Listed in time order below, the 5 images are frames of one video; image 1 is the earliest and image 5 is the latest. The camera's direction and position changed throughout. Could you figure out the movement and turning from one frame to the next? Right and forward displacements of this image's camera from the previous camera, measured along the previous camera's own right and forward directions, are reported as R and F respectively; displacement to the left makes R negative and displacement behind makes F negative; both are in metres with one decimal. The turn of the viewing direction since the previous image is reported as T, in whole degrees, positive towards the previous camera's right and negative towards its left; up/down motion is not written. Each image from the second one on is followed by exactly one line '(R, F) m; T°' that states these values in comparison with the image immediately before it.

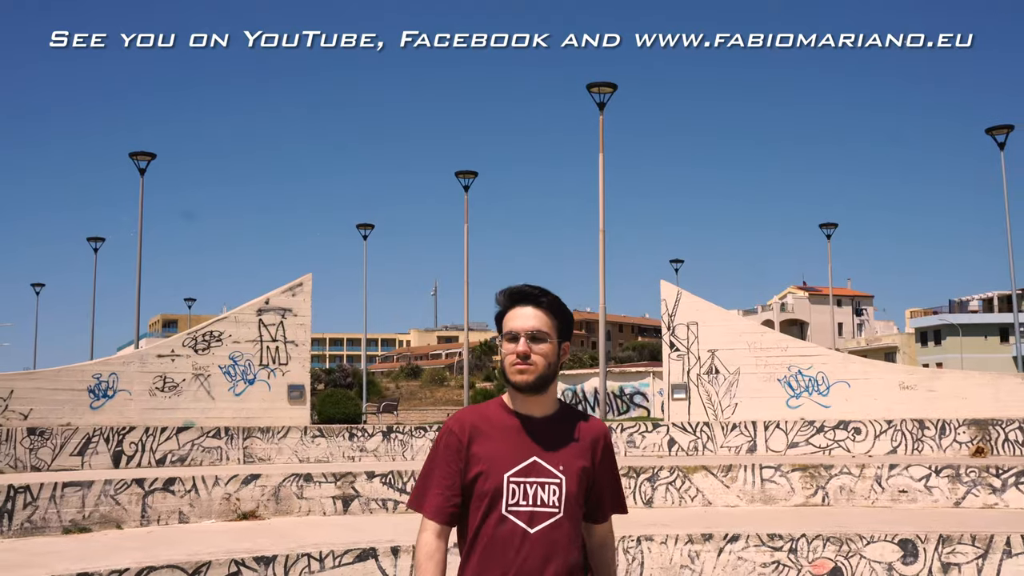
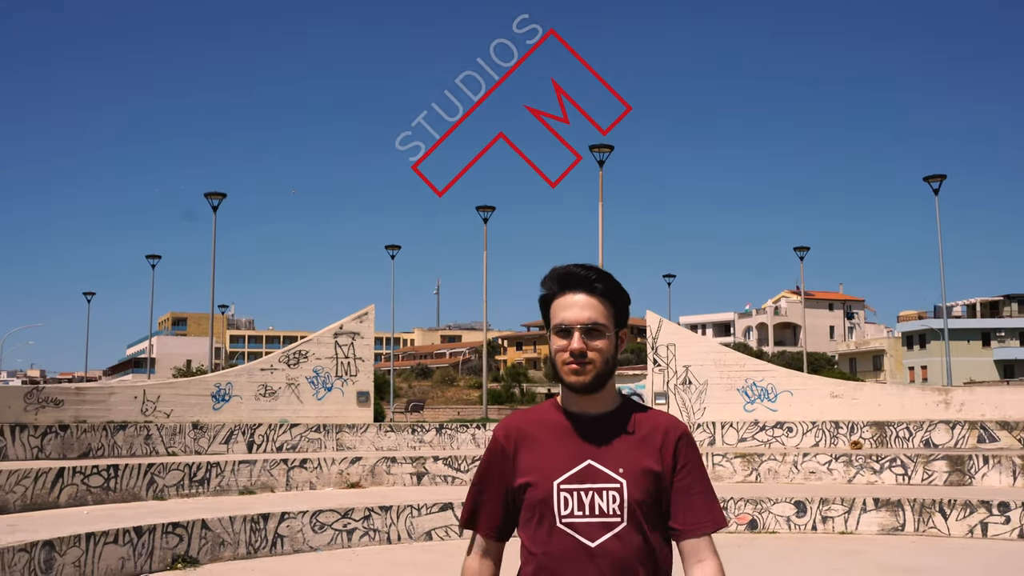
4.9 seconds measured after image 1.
(-0.5, -5.9) m; 0°
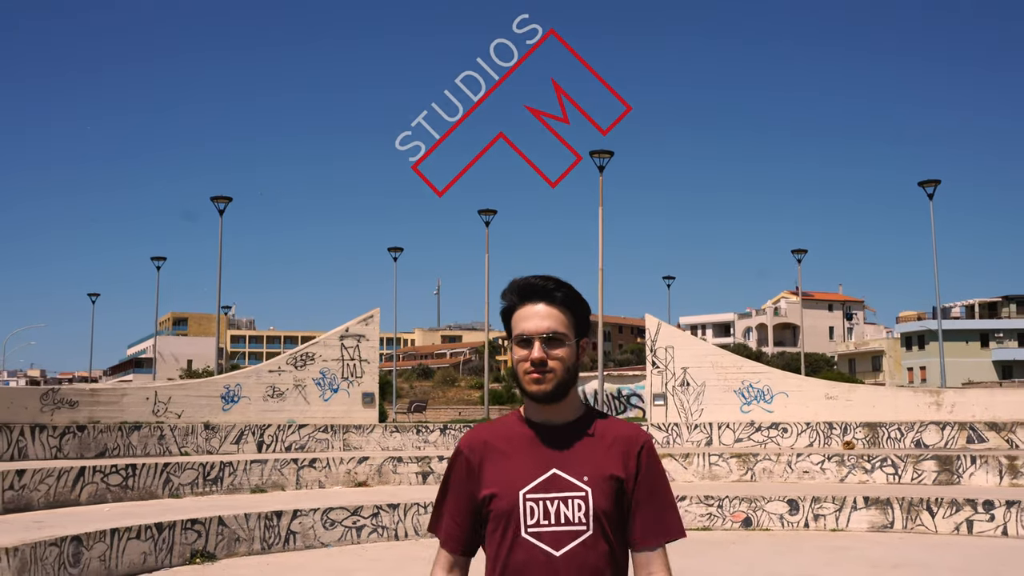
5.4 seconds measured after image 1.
(-0.1, -0.6) m; 0°
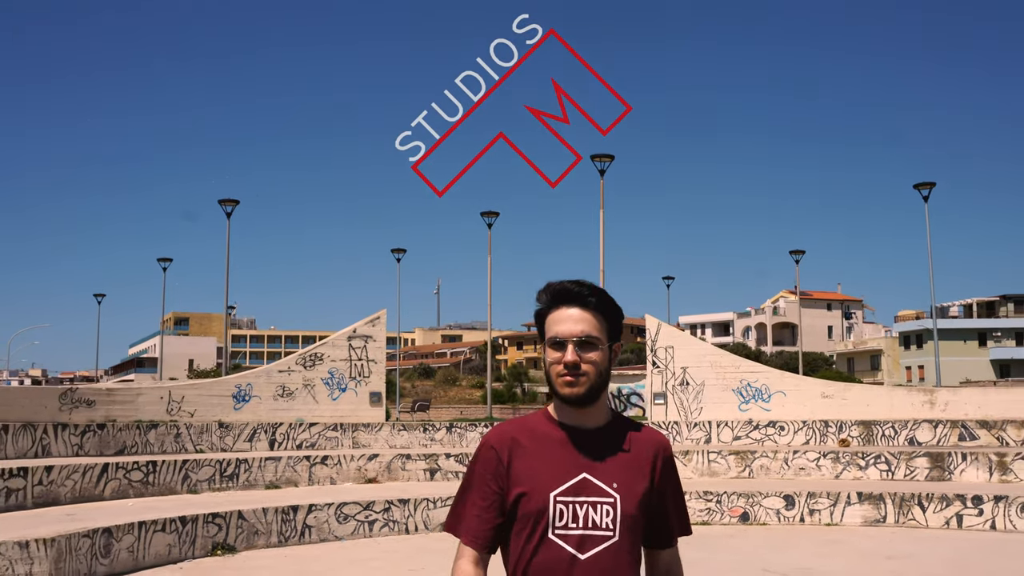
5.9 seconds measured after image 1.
(-0.1, -0.6) m; 0°
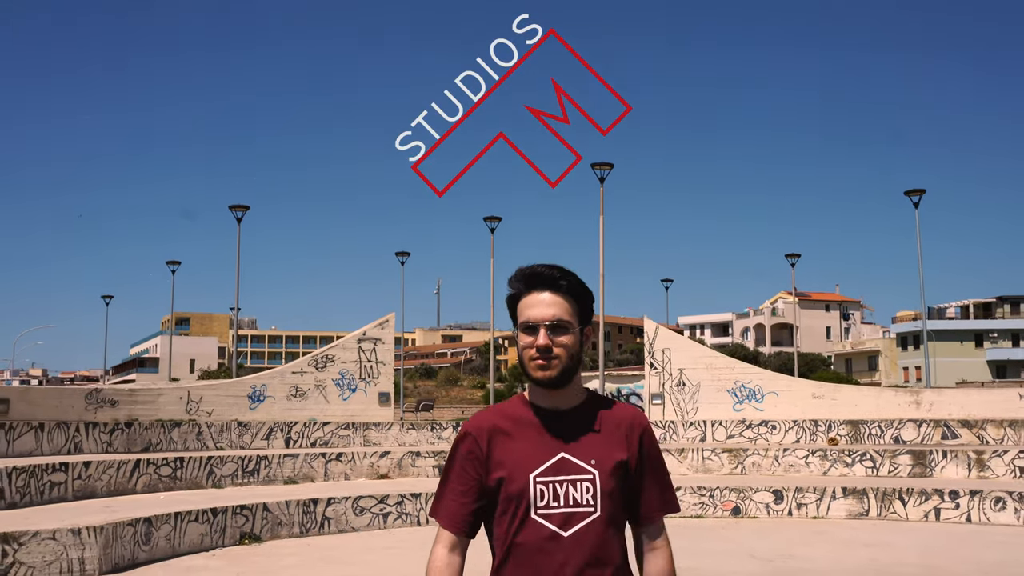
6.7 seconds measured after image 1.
(-0.1, -1.1) m; 0°
